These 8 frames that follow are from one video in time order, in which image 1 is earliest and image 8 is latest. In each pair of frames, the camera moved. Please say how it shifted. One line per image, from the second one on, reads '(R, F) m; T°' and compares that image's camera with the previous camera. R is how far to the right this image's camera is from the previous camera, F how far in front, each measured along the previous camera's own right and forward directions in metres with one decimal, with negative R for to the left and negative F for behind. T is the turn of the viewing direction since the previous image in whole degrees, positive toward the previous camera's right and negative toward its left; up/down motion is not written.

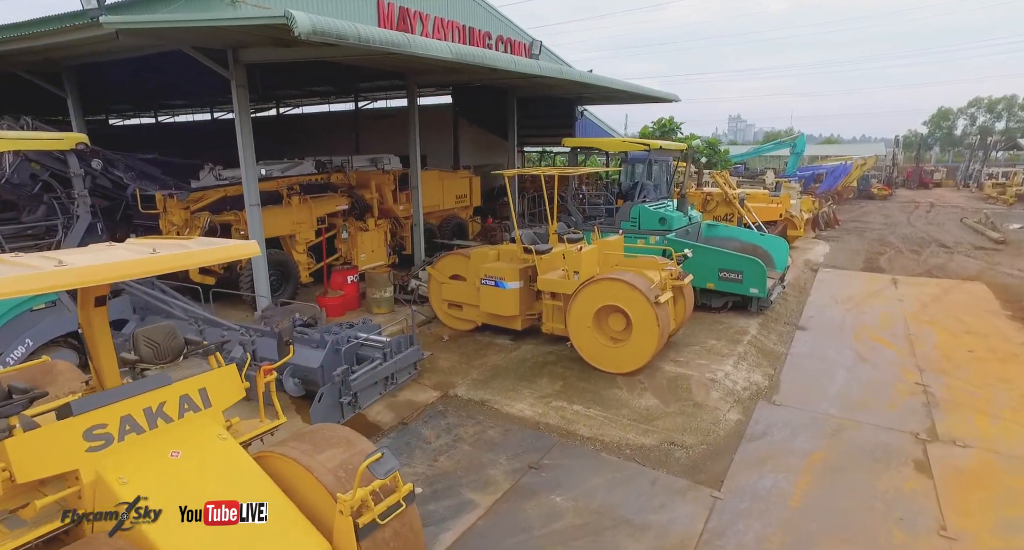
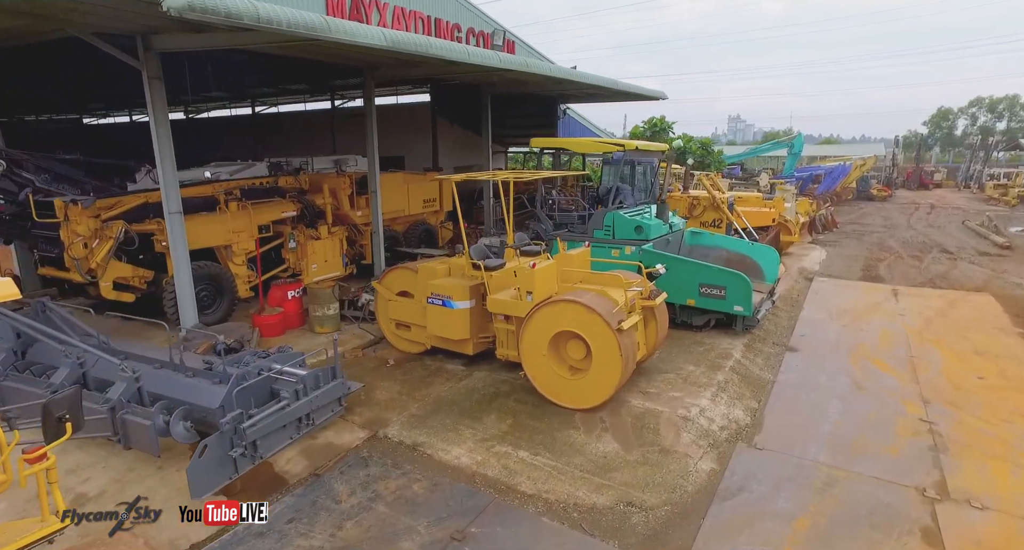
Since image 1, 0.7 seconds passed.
(+0.5, +0.7) m; 0°
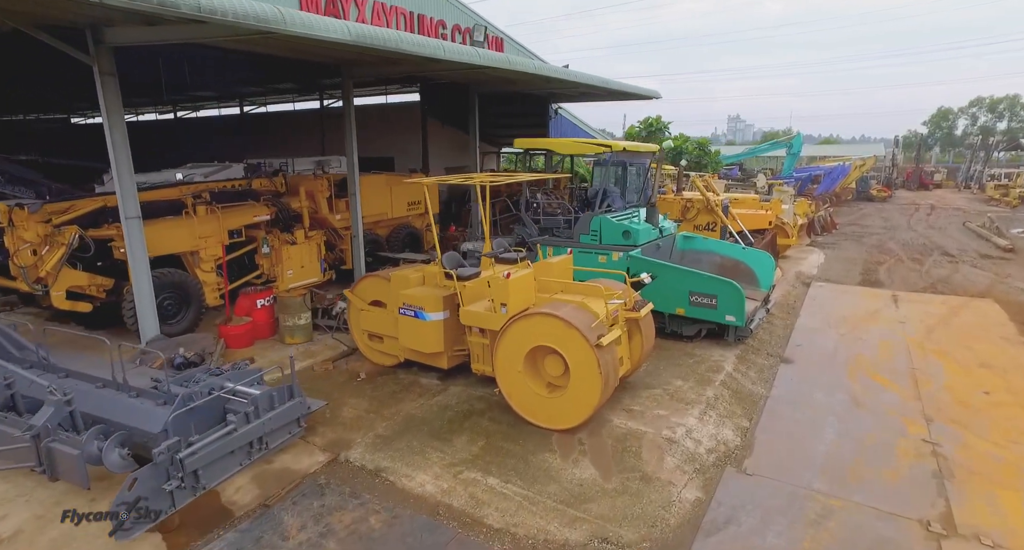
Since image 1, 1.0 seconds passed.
(+0.2, +0.3) m; 0°
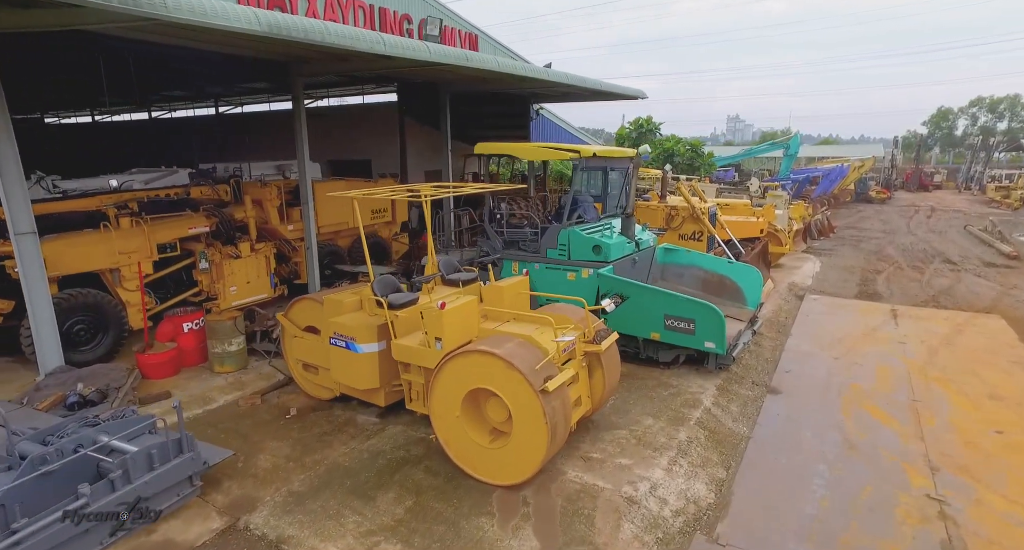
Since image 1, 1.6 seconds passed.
(+0.5, +0.6) m; 0°
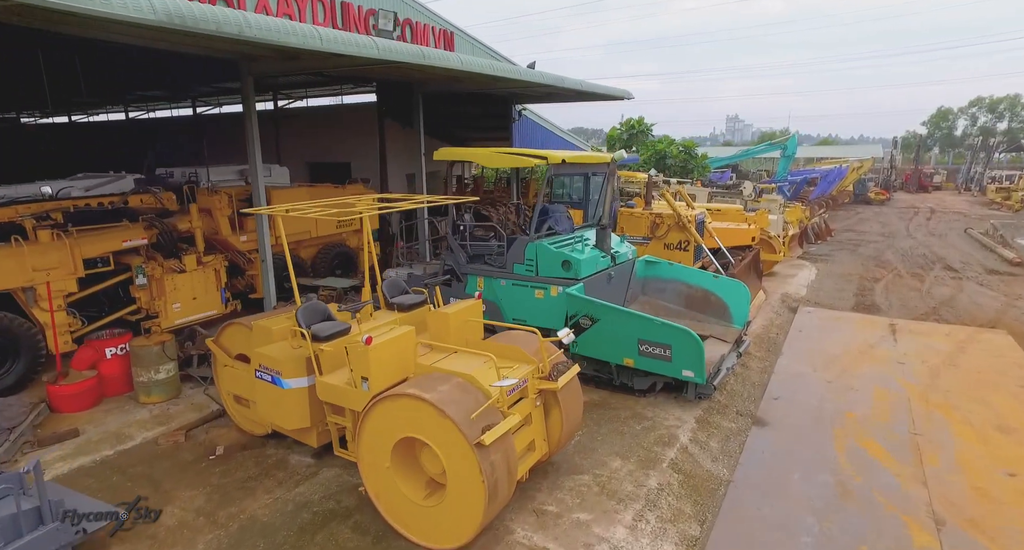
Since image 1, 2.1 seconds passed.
(+0.4, +0.5) m; 0°
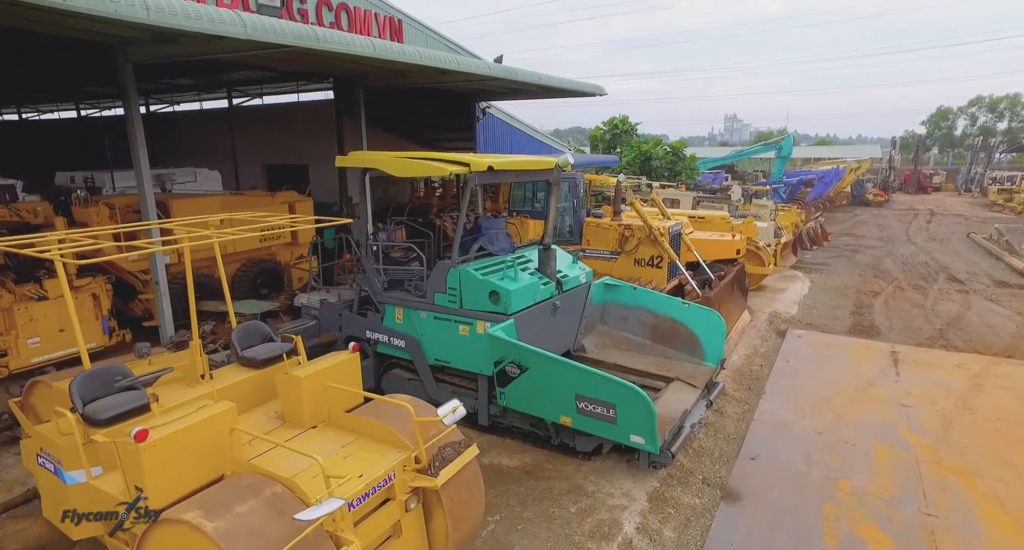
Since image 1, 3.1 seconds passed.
(+0.7, +1.0) m; 0°
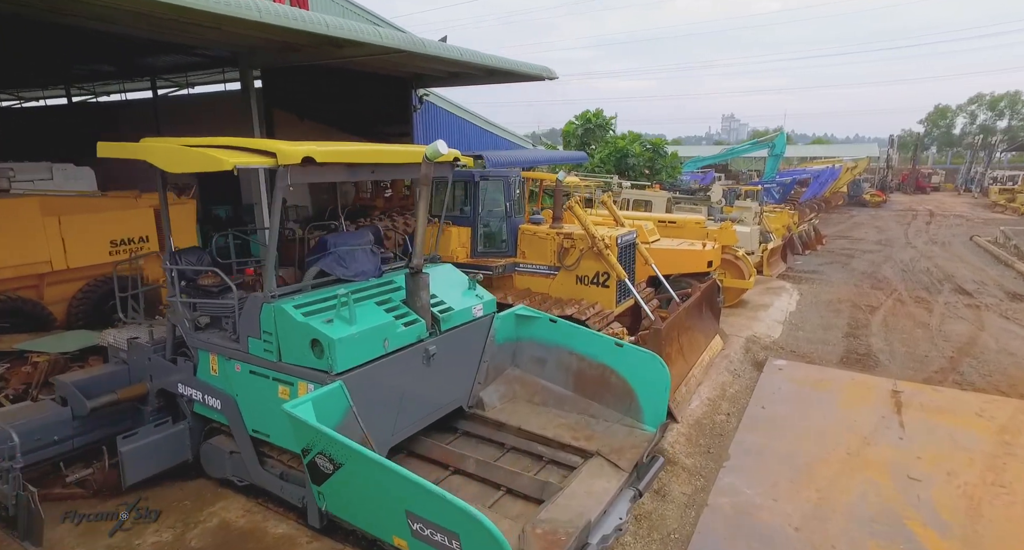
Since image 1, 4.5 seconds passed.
(+0.9, +1.4) m; 0°
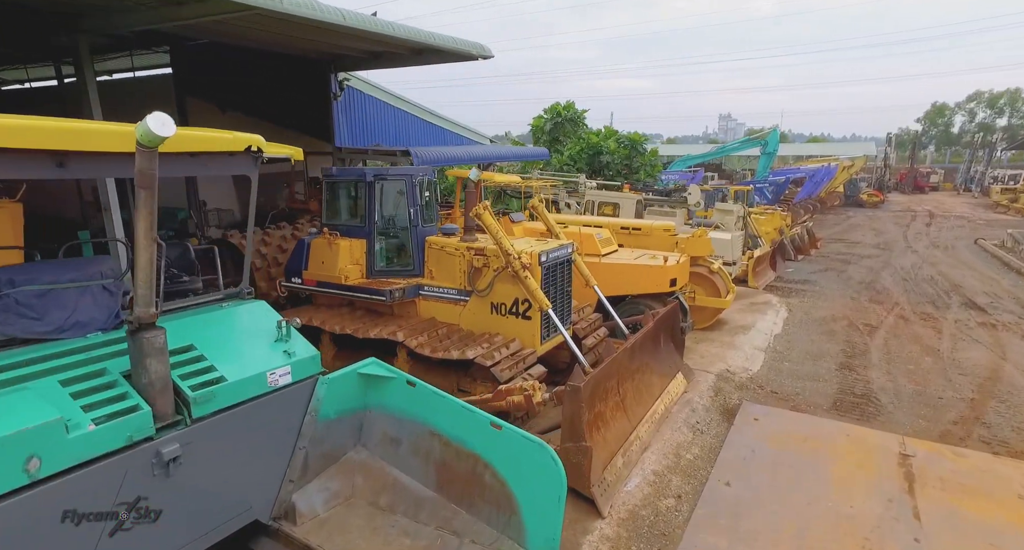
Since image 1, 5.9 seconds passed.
(+0.9, +1.4) m; 0°
